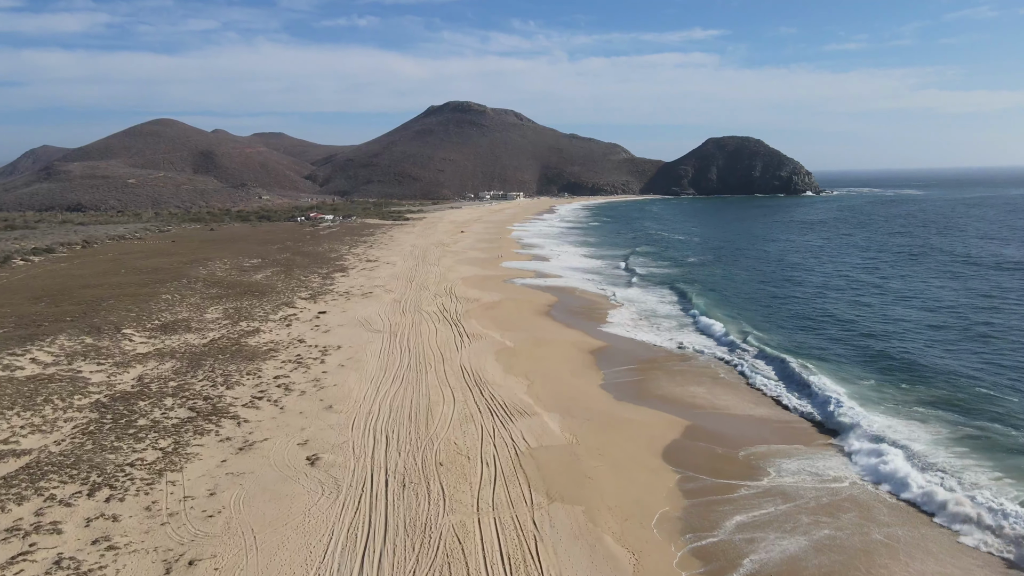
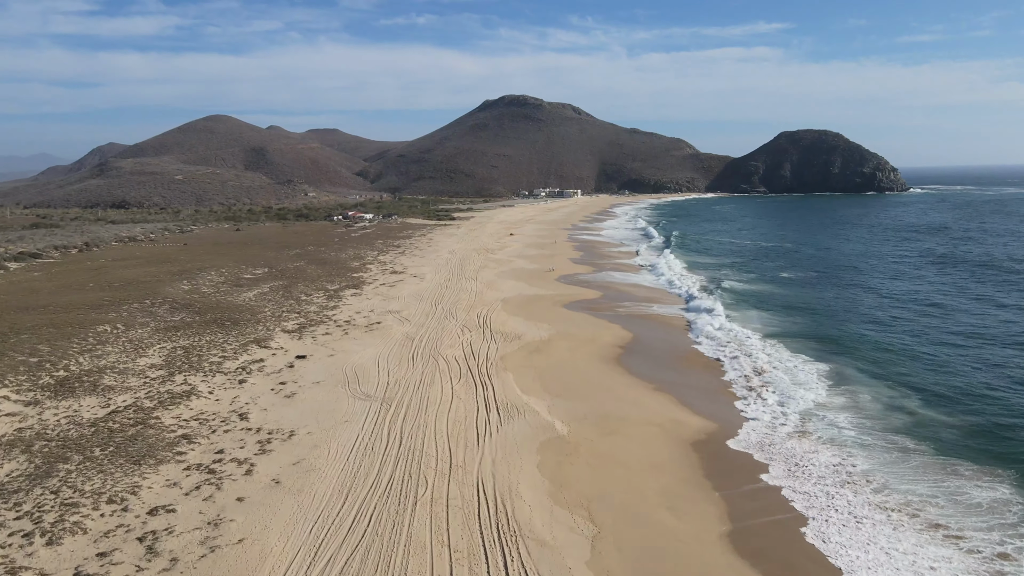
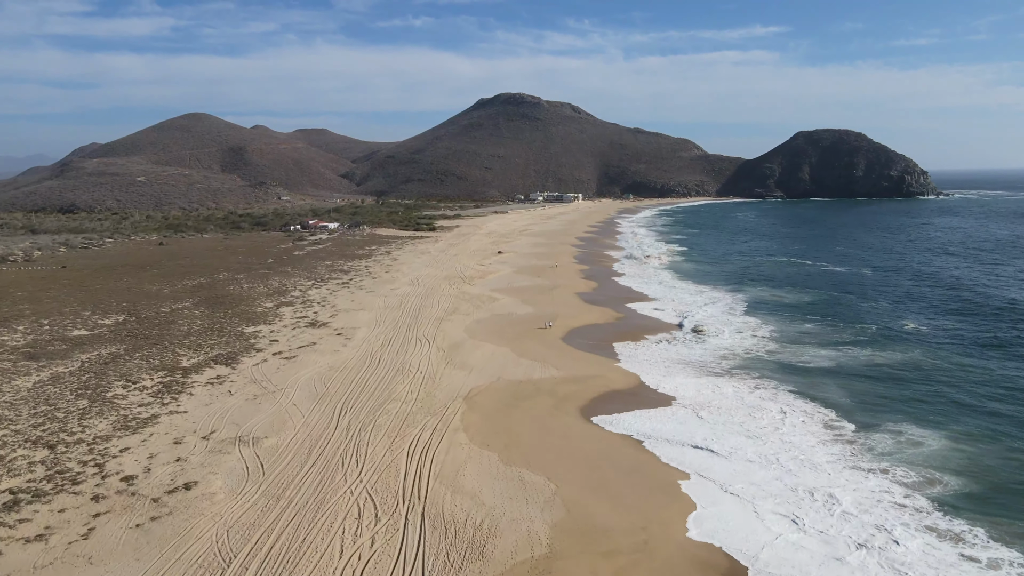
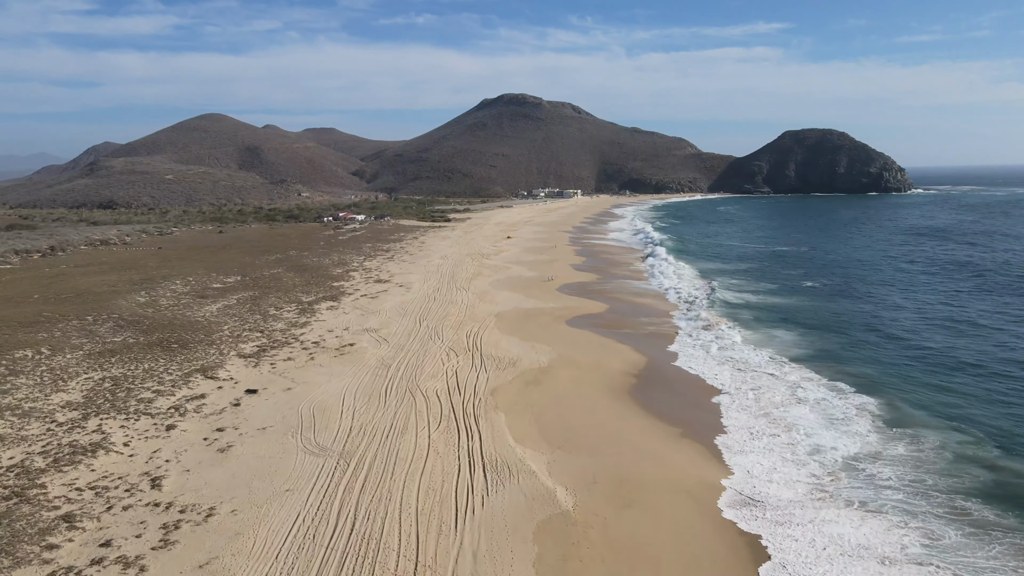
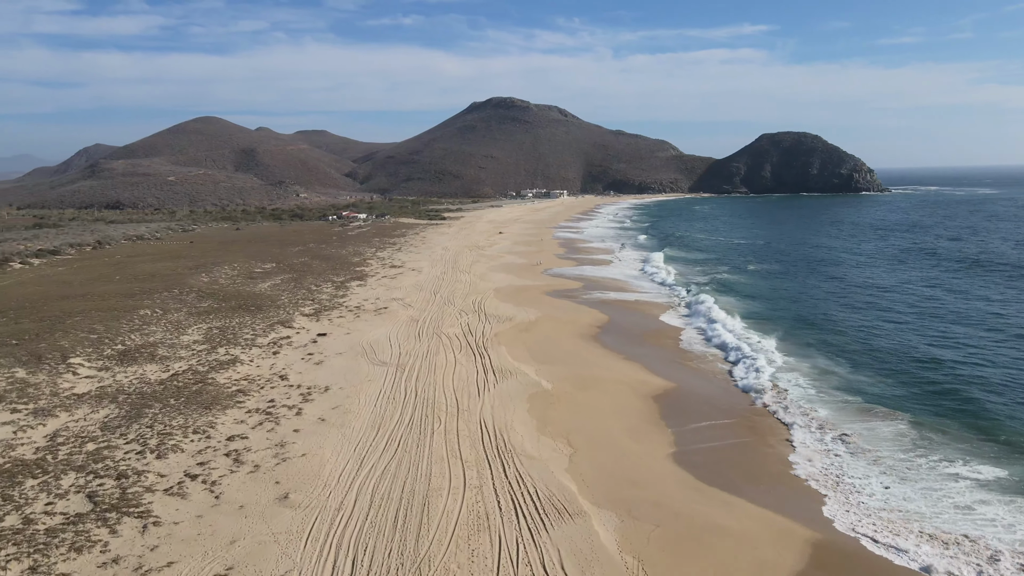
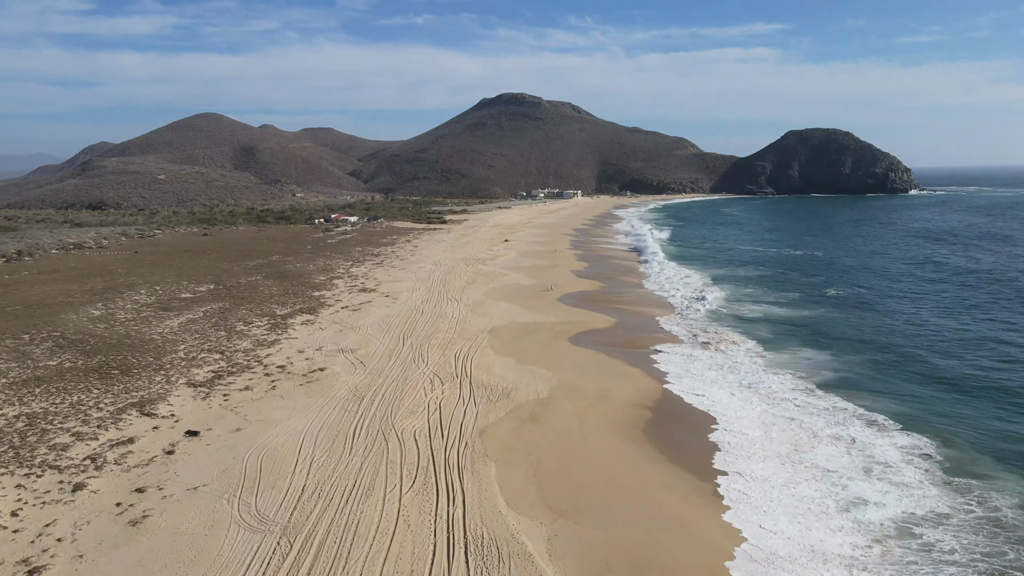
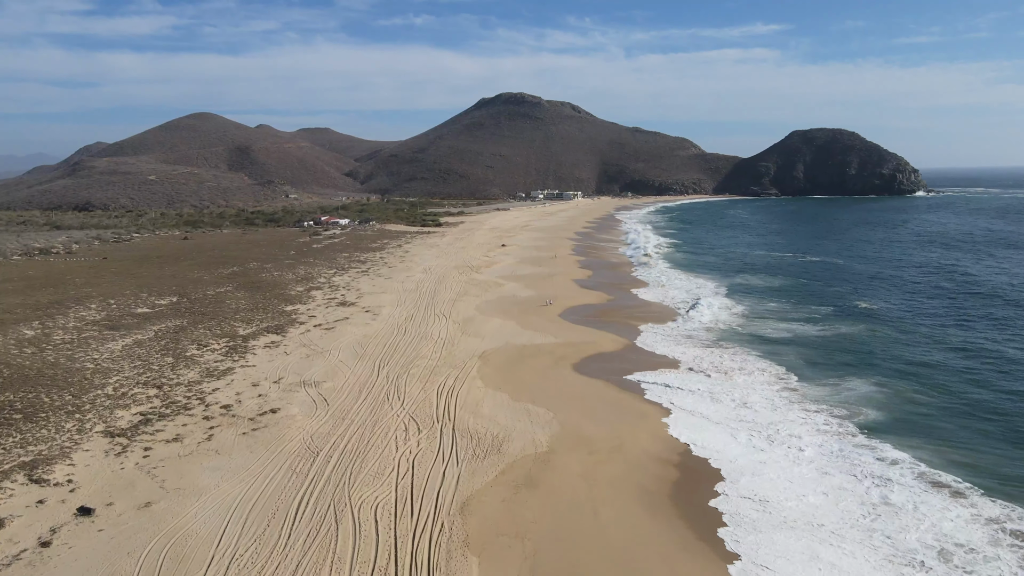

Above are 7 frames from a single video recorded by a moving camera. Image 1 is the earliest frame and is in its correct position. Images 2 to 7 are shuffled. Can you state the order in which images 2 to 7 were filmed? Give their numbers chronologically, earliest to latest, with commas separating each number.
5, 2, 4, 6, 7, 3
